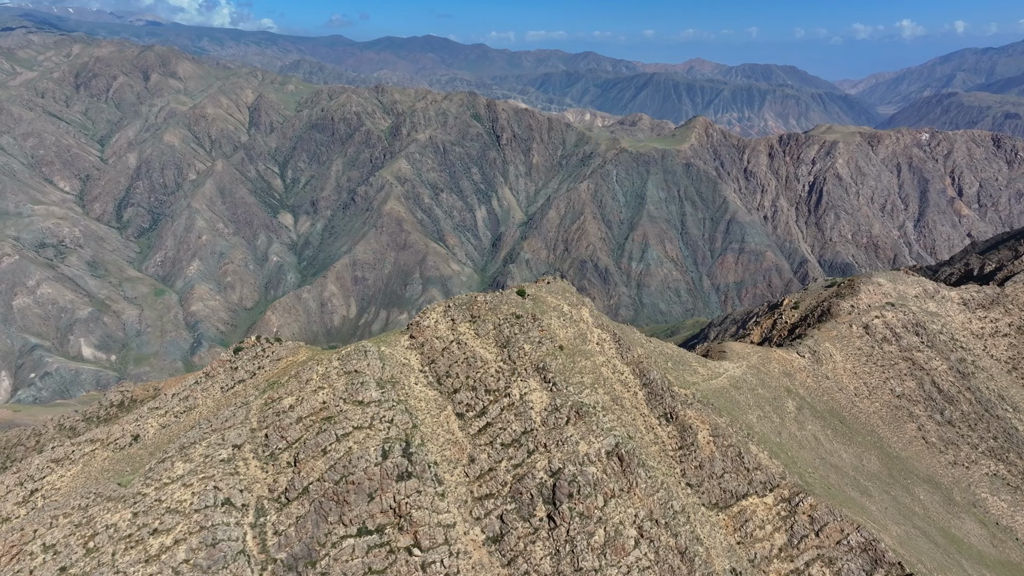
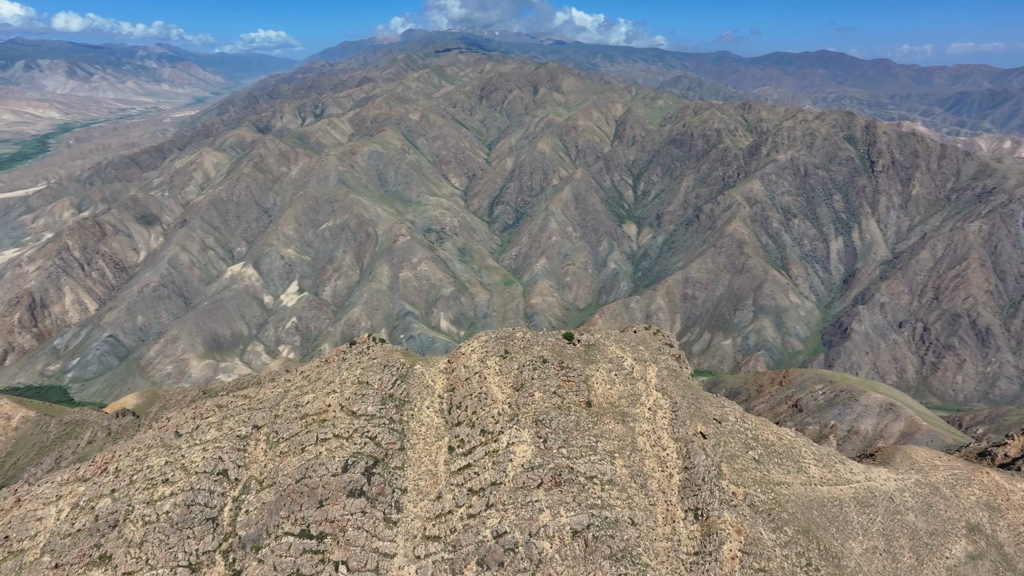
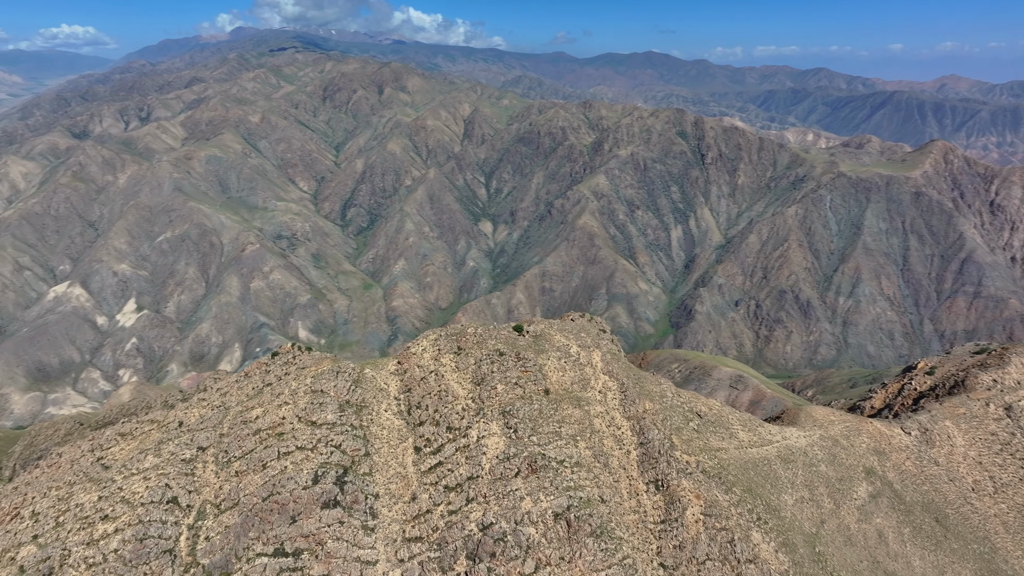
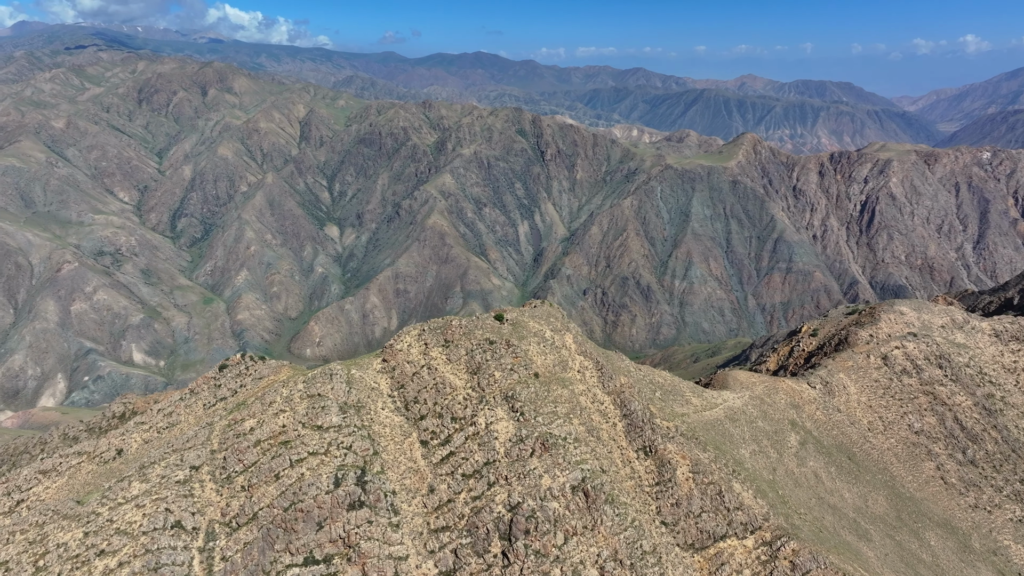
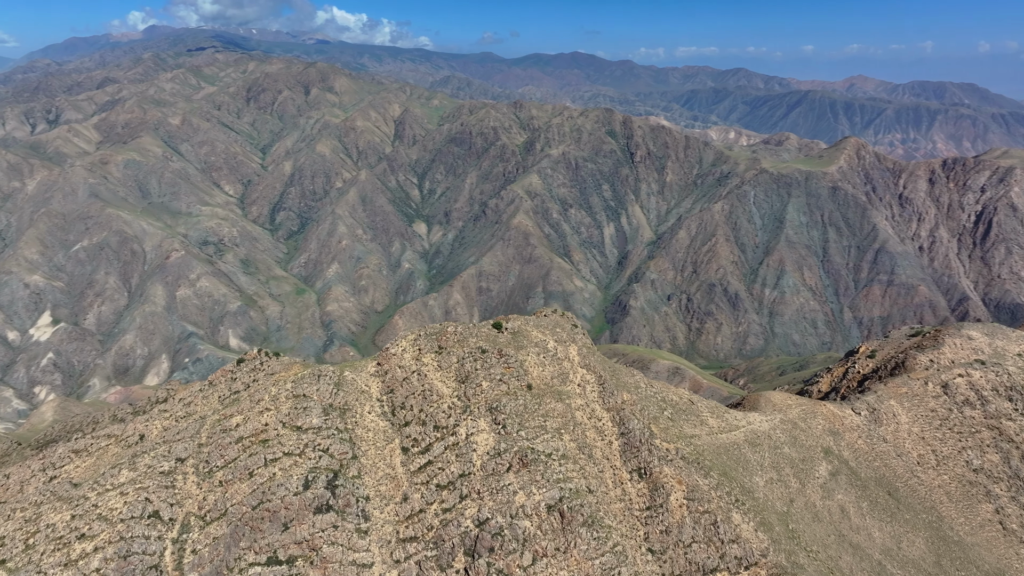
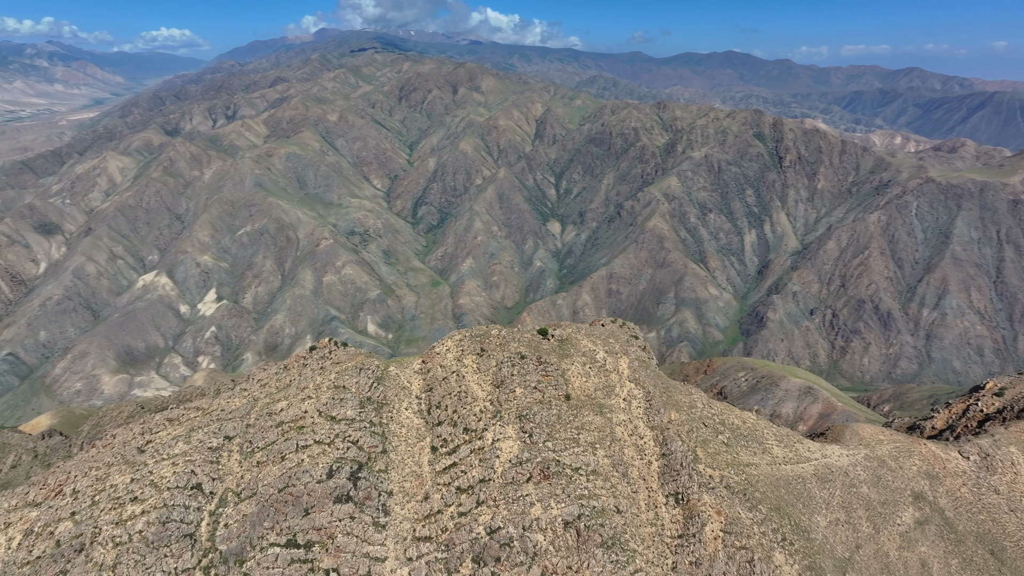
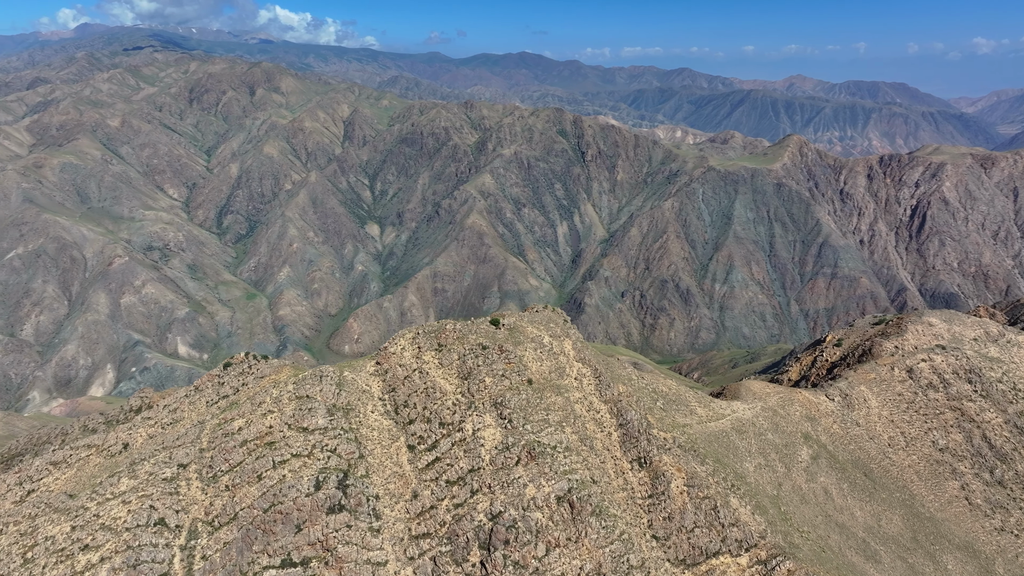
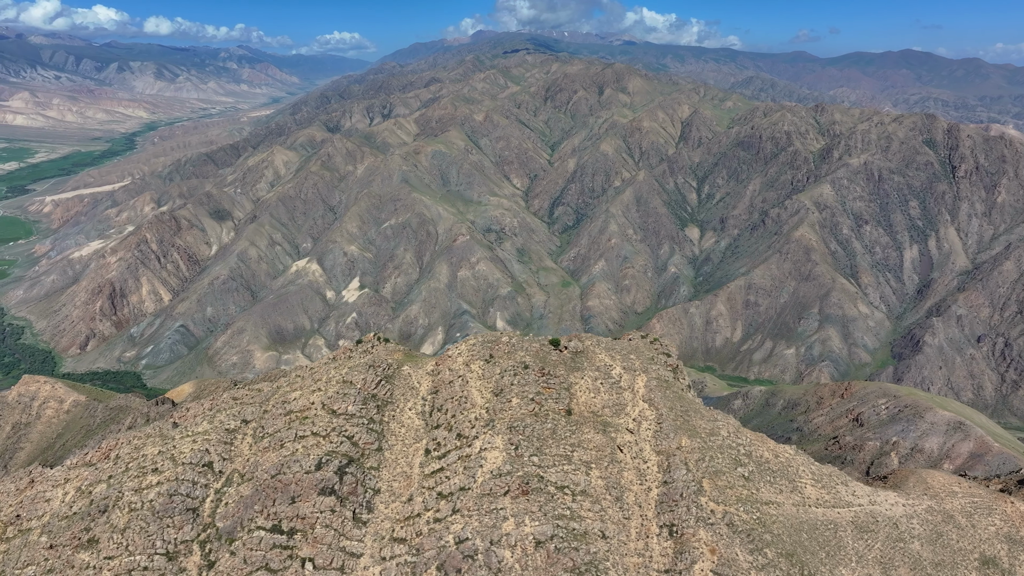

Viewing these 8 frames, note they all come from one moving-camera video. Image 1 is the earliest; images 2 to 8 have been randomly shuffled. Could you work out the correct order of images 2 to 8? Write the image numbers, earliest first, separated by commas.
4, 7, 5, 3, 6, 2, 8
